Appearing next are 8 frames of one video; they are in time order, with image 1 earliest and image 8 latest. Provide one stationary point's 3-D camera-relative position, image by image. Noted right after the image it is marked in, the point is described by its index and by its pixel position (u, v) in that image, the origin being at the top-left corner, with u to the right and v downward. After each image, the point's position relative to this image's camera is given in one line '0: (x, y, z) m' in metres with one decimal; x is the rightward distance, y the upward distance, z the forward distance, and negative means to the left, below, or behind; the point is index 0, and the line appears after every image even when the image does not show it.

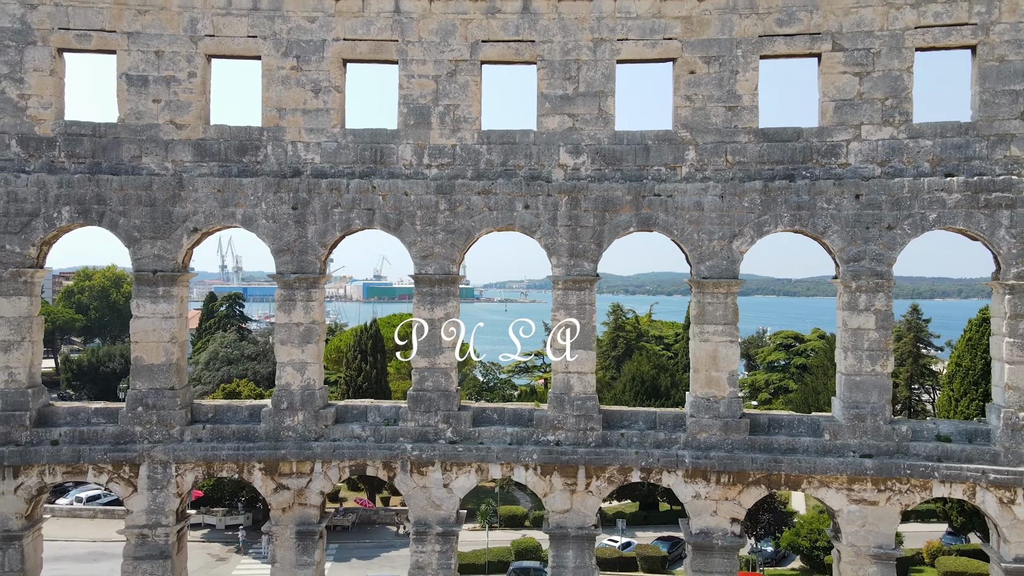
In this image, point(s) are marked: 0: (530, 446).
0: (+0.3, -2.8, +13.6) m
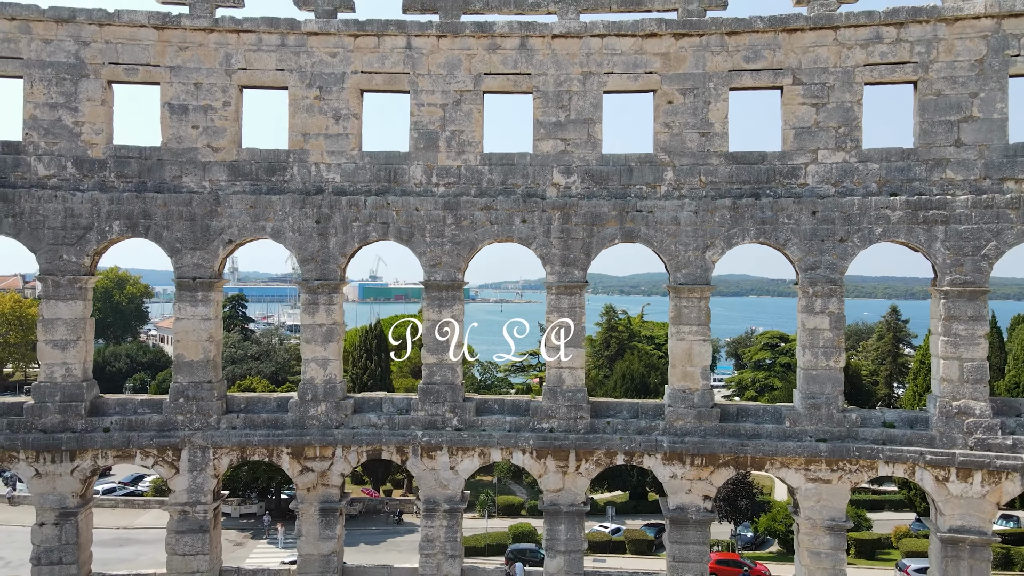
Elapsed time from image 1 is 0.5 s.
0: (+0.3, -2.9, +15.4) m
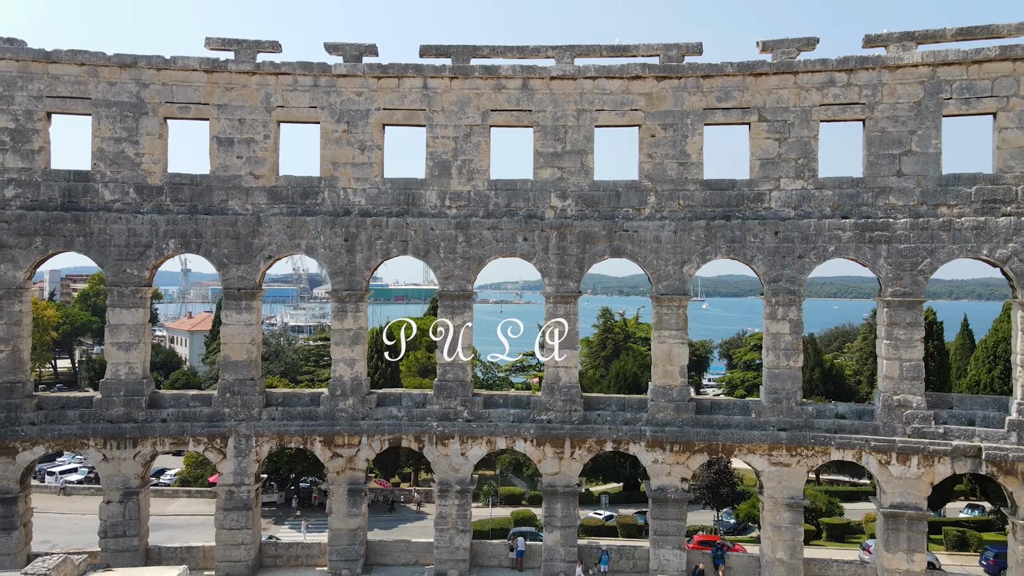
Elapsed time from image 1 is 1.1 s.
0: (+0.4, -3.2, +17.8) m
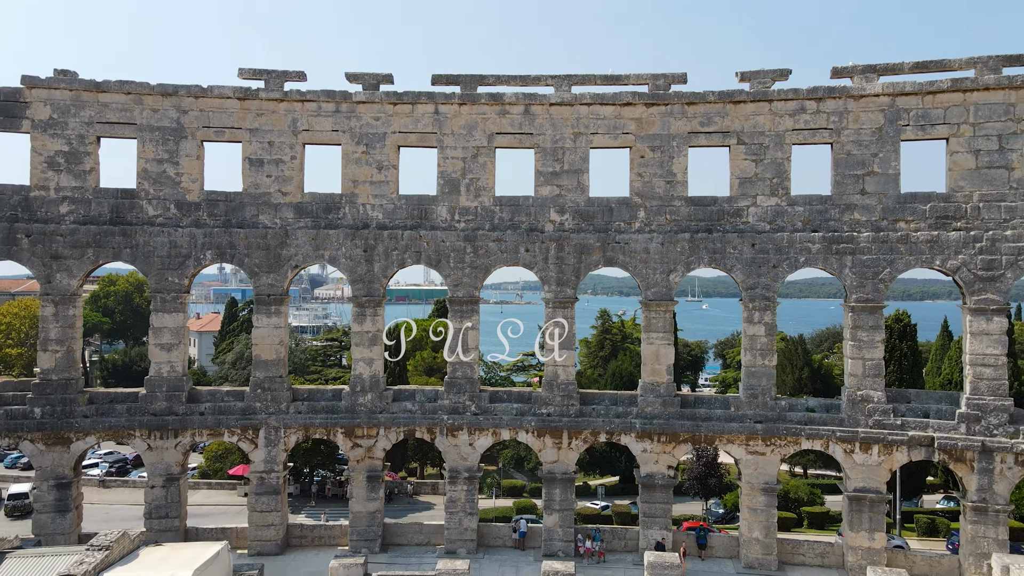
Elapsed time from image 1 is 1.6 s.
0: (+0.5, -3.3, +19.7) m
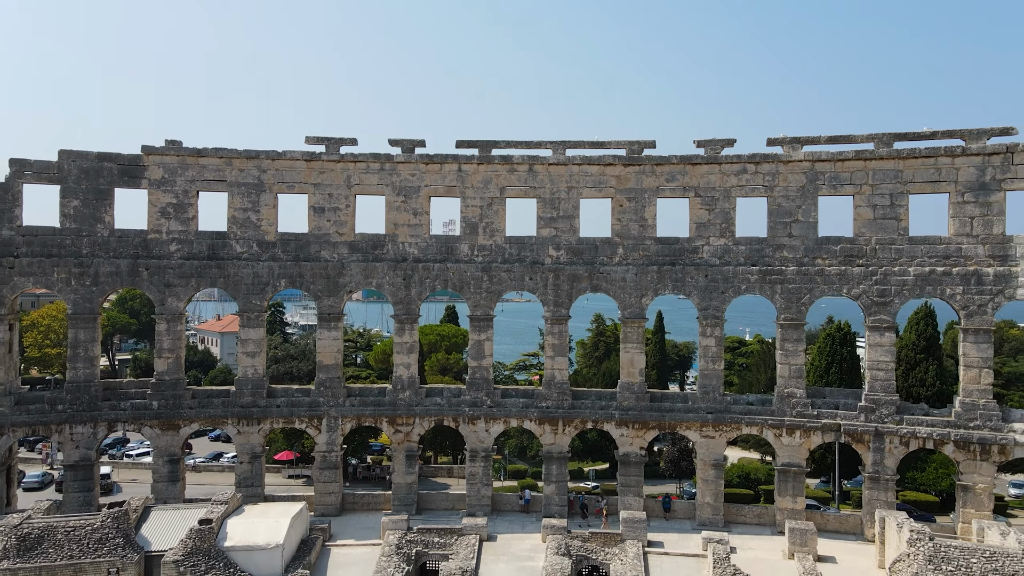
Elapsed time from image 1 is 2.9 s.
0: (+0.7, -4.0, +25.2) m
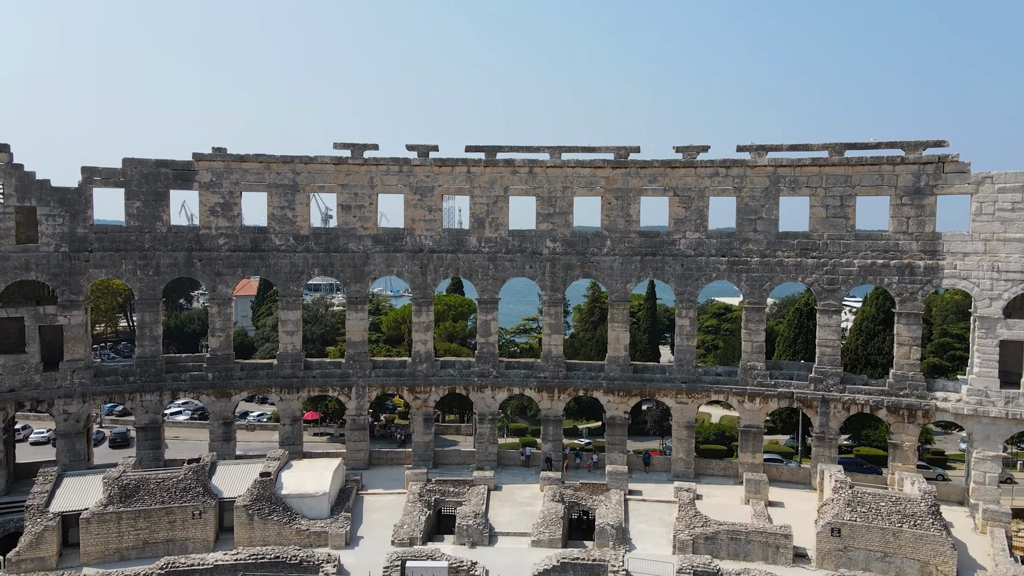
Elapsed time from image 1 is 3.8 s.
0: (+0.8, -3.5, +29.4) m
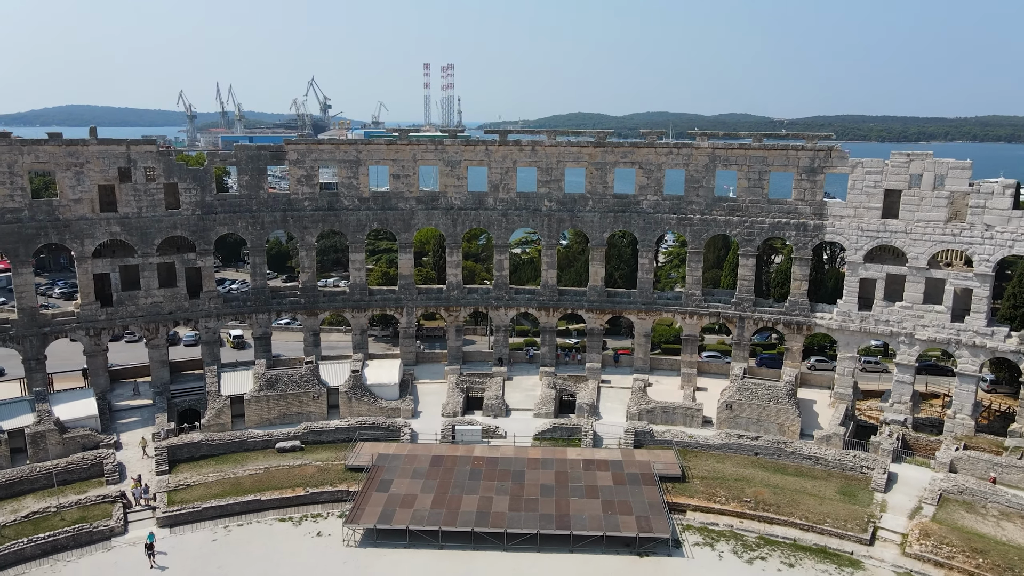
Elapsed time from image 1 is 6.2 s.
0: (+1.2, -0.7, +40.5) m
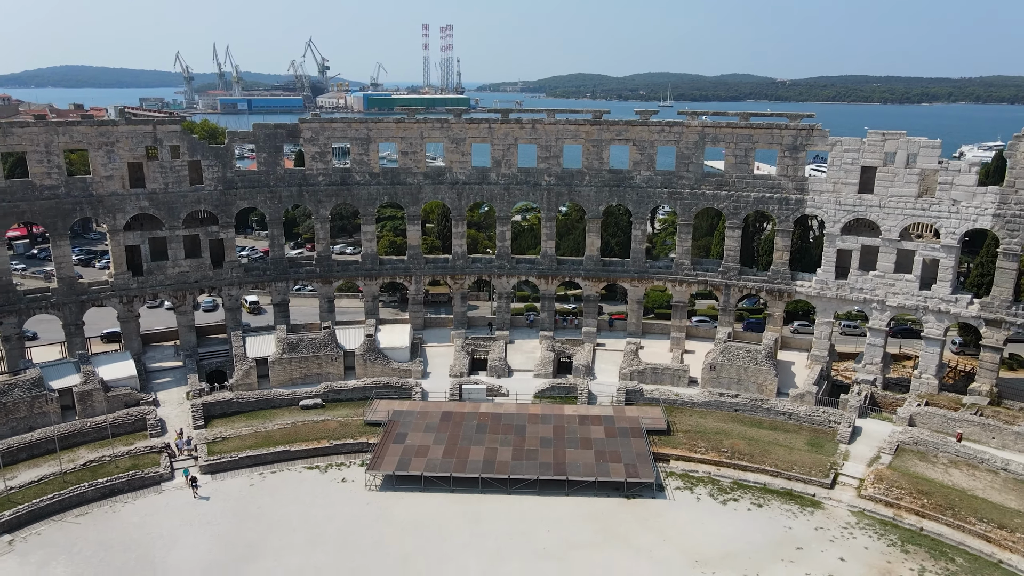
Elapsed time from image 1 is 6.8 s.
0: (+1.3, +1.1, +43.3) m
